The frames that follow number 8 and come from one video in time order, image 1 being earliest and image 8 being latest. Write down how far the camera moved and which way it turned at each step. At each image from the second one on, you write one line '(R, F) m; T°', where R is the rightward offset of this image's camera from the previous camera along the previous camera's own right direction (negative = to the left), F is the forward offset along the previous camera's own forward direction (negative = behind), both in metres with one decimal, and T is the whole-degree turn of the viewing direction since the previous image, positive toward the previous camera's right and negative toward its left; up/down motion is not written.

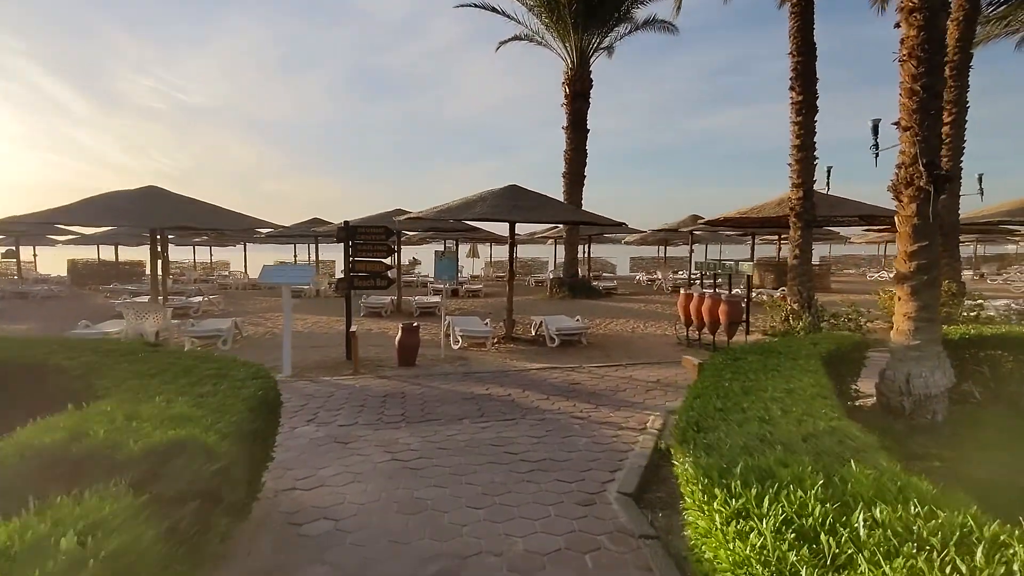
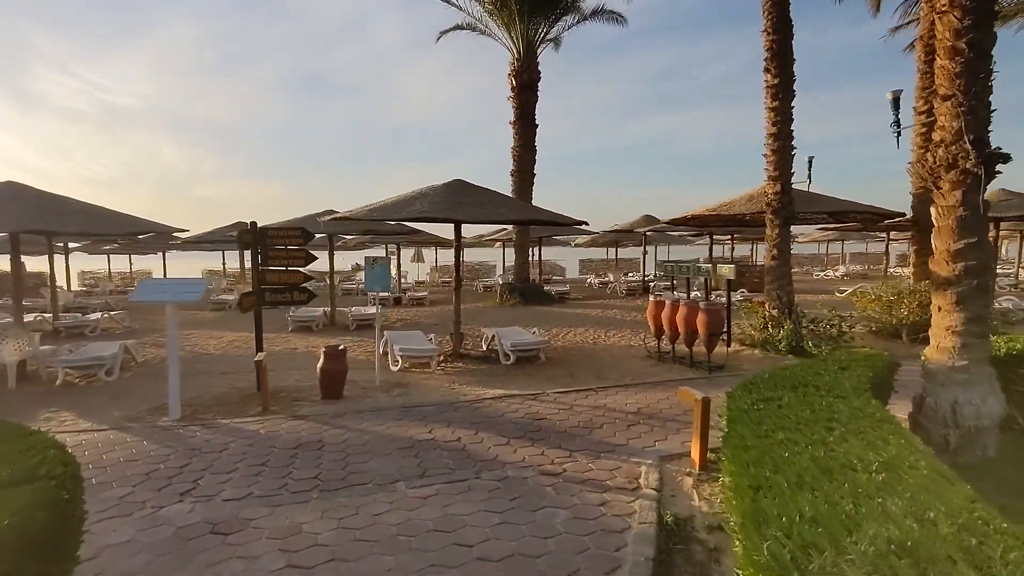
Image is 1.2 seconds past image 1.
(0.0, +1.3) m; +5°
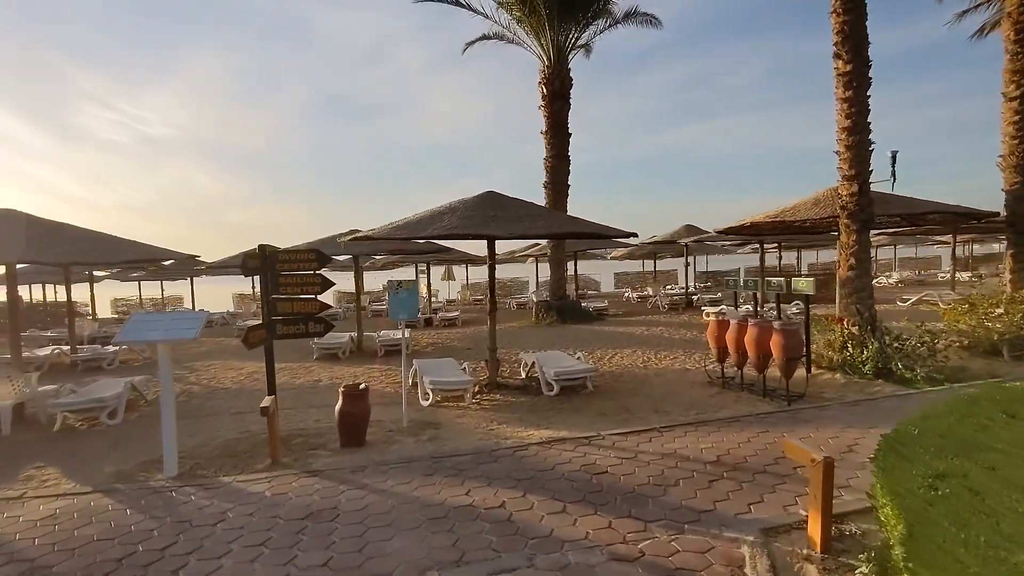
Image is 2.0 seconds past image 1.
(-0.1, +0.9) m; -3°
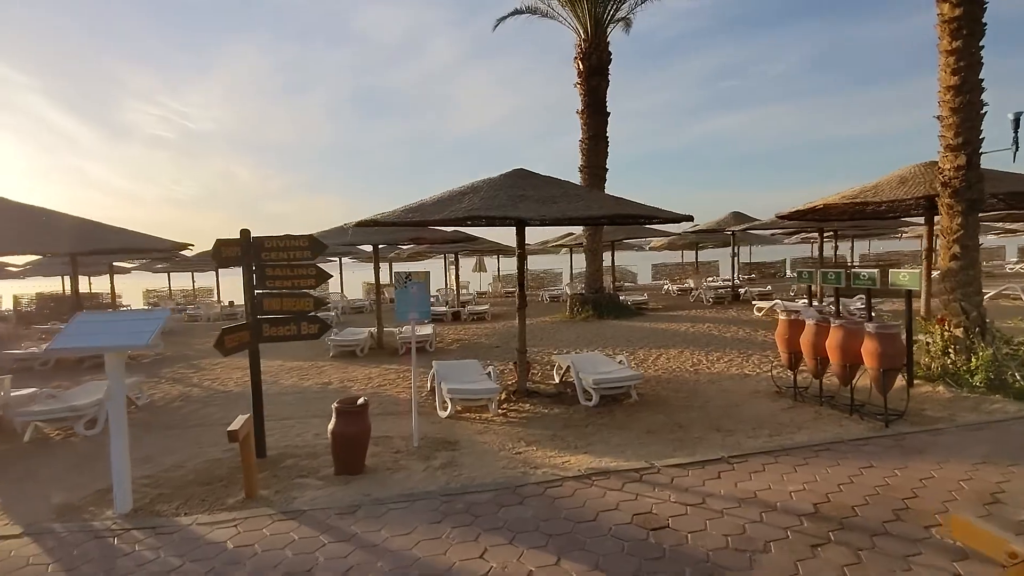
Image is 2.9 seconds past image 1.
(0.0, +1.0) m; -3°
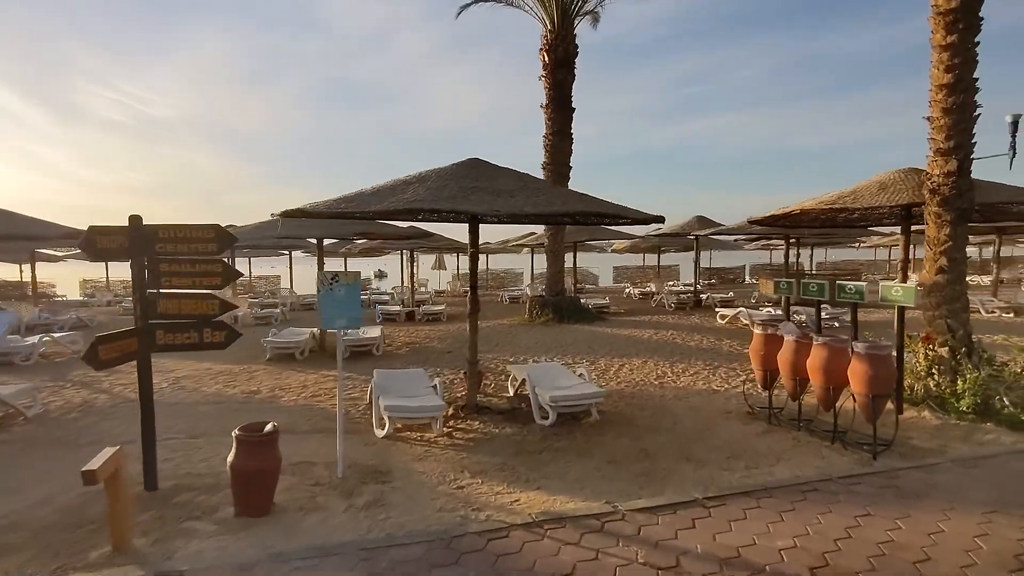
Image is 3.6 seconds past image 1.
(+0.1, +0.7) m; +4°
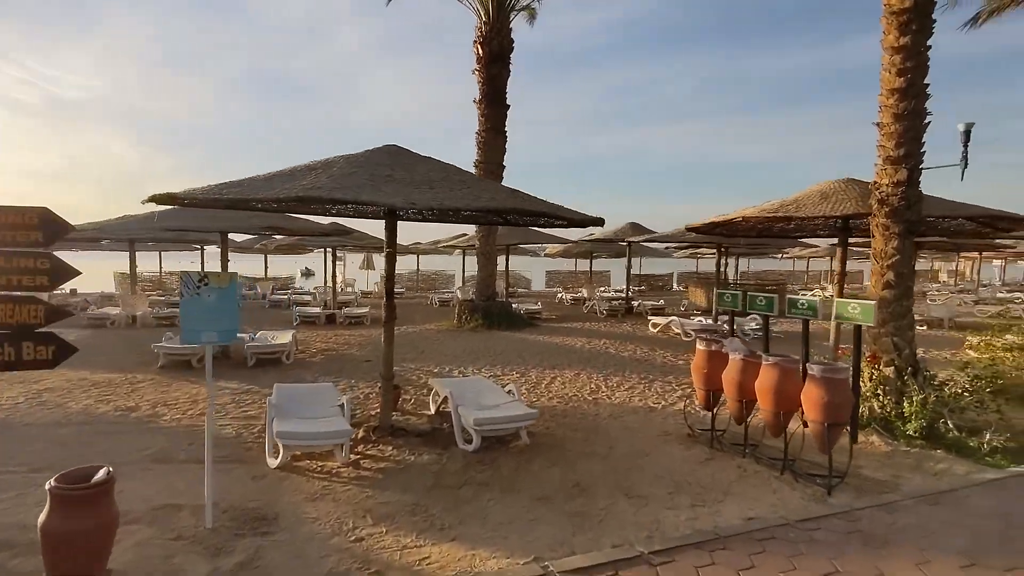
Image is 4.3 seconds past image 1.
(+0.1, +0.7) m; +6°
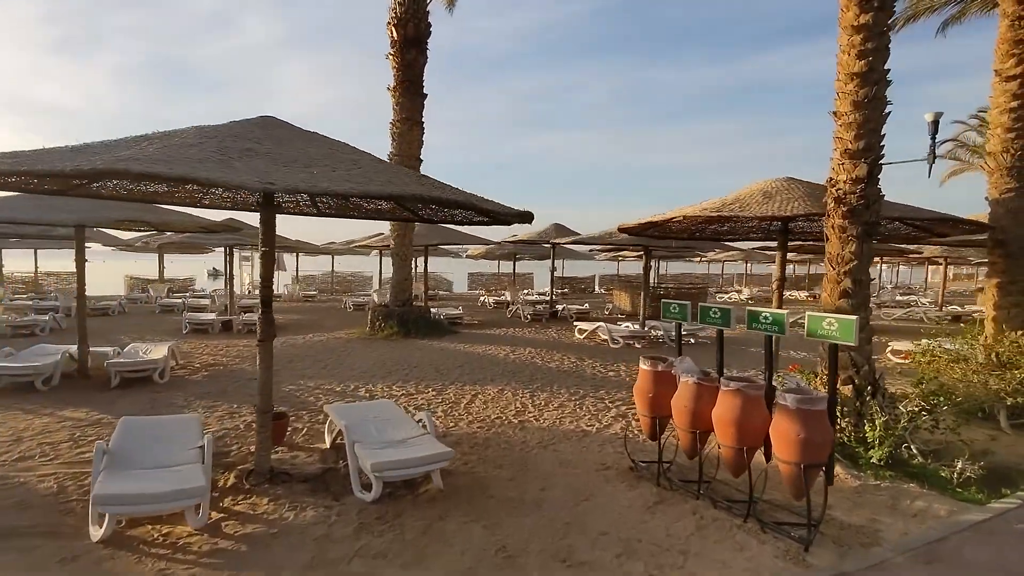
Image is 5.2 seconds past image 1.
(+0.1, +0.9) m; +7°
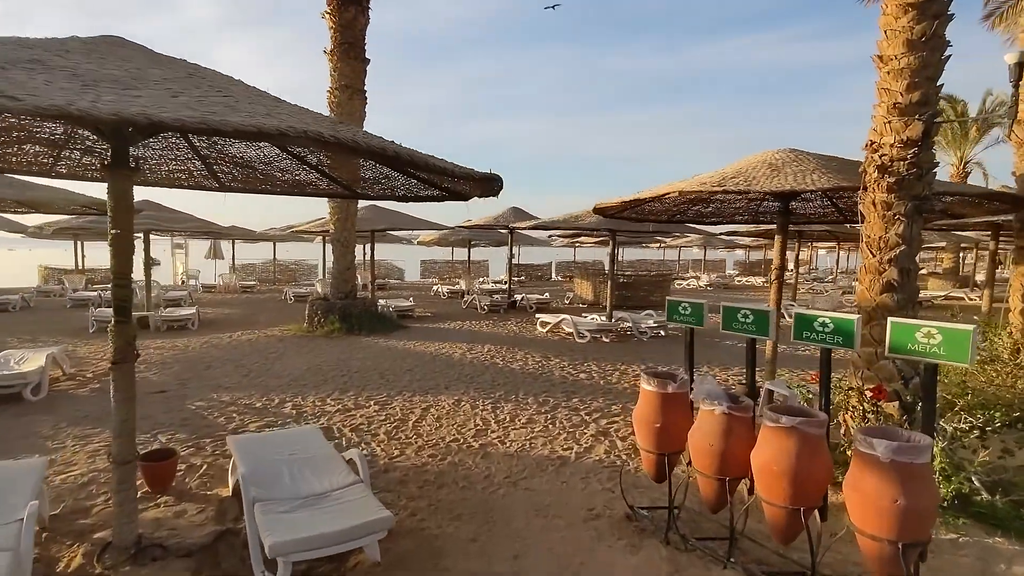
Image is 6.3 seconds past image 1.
(0.0, +1.2) m; +4°
